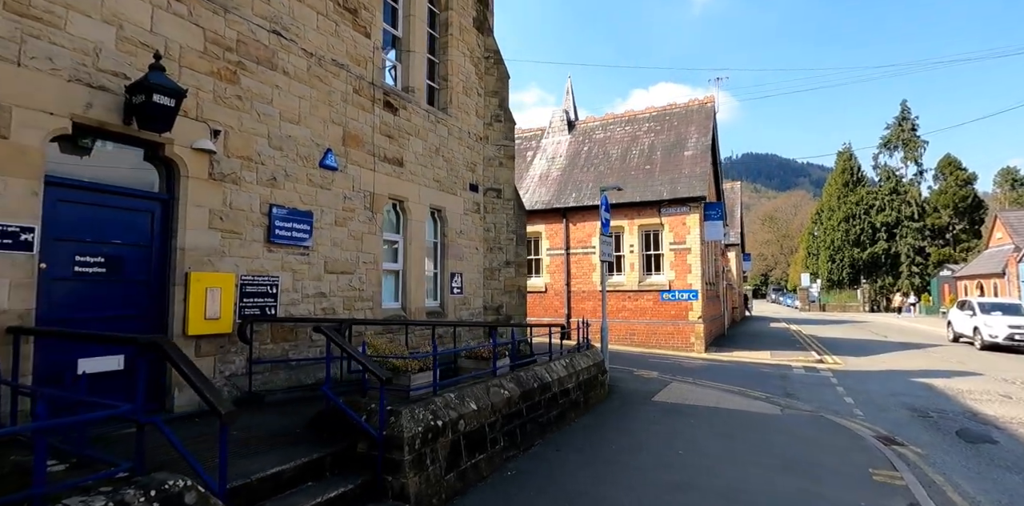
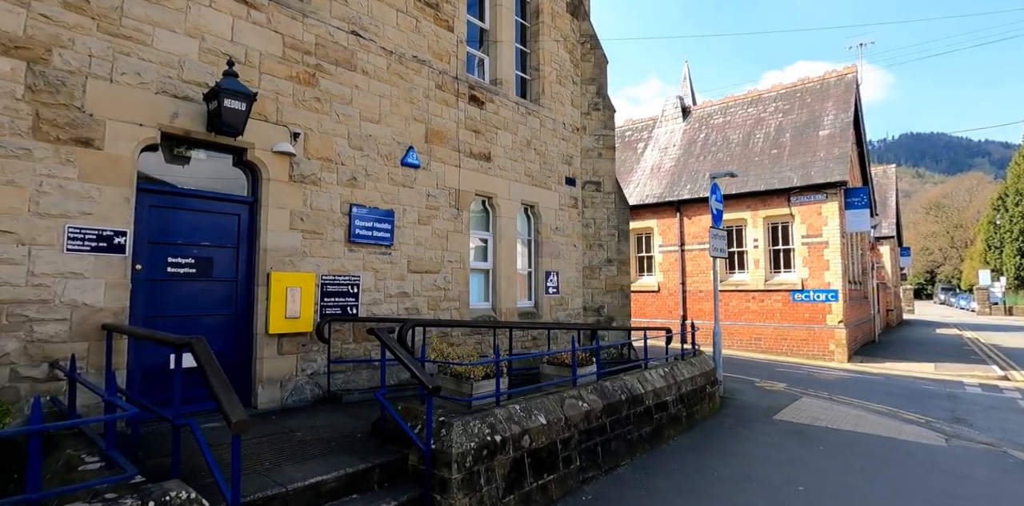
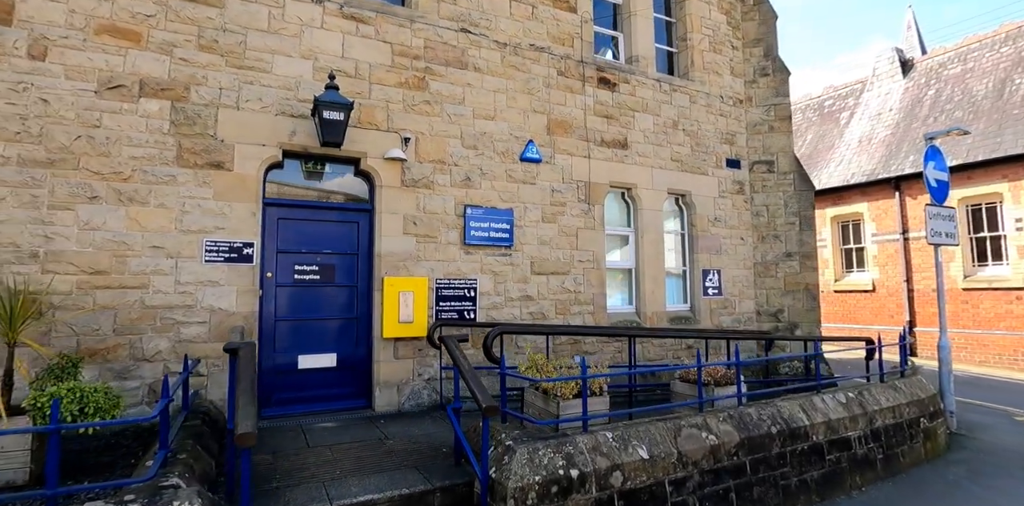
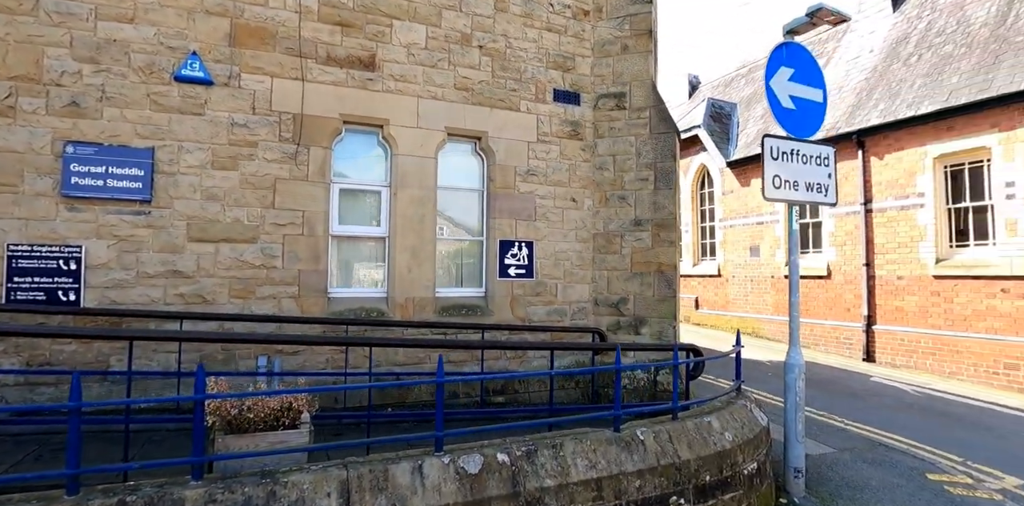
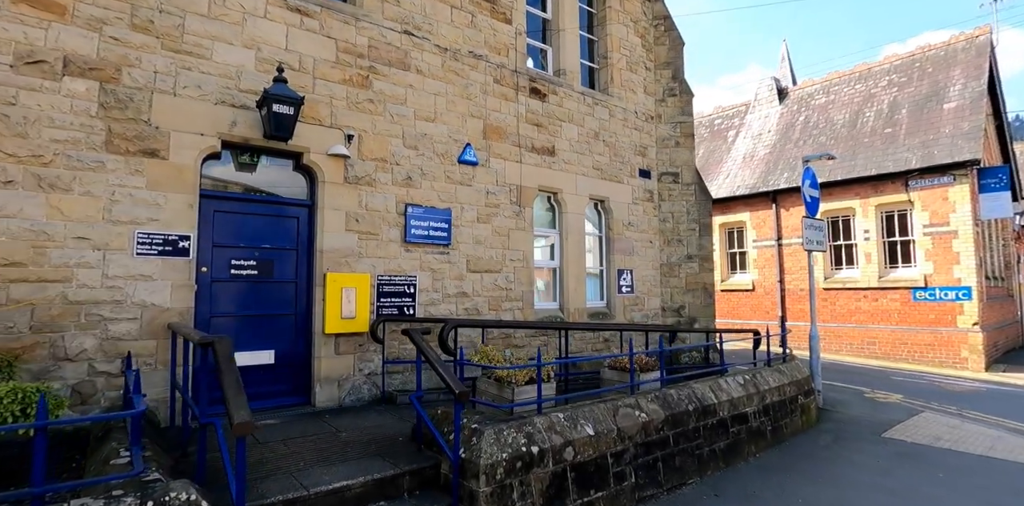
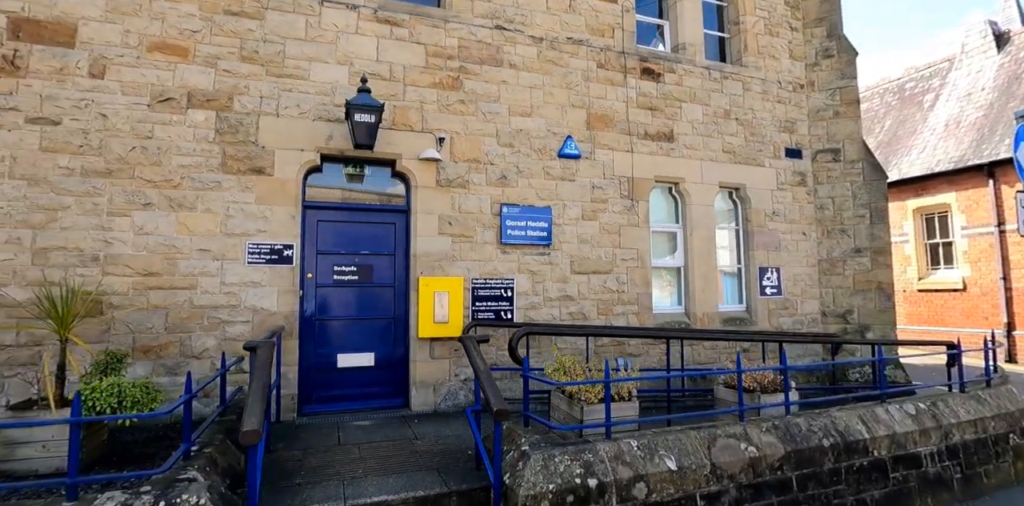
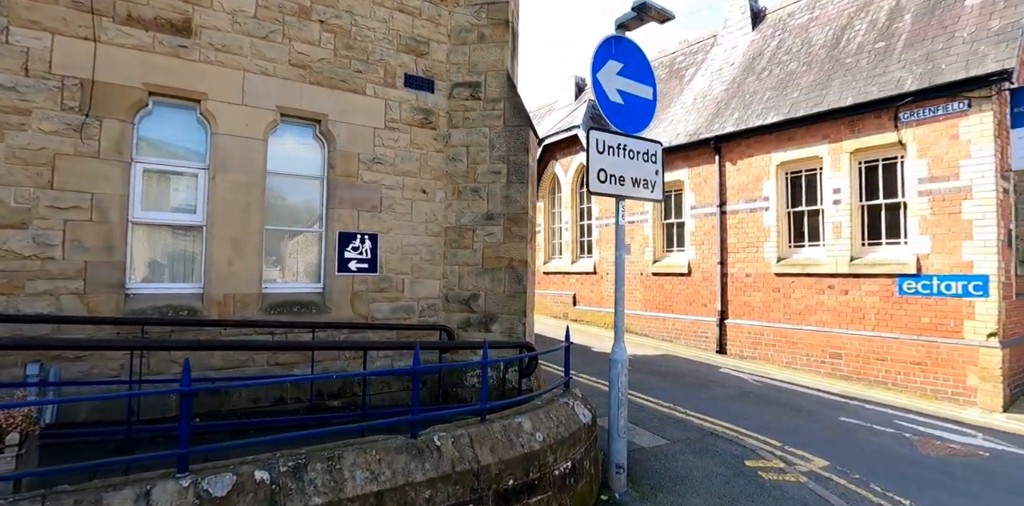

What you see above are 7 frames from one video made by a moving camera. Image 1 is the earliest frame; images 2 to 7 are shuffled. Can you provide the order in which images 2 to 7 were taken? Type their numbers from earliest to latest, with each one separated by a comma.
2, 5, 3, 6, 4, 7
